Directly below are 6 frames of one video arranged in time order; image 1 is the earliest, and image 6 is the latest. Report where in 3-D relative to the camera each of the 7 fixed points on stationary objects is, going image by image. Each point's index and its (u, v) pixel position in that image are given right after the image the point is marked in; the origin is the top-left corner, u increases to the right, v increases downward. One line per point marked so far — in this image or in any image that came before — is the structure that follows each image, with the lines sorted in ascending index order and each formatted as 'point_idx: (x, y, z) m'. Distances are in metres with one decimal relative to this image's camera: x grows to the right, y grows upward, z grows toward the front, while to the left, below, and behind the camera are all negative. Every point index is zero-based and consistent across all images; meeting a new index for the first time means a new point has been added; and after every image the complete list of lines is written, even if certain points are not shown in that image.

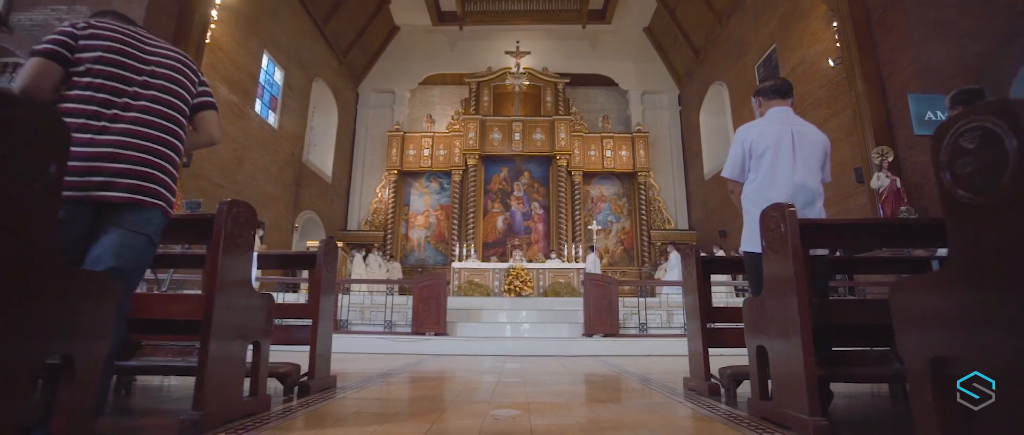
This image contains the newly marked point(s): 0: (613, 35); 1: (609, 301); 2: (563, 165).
0: (+2.7, +5.0, +14.2) m
1: (+1.2, -1.1, +6.5) m
2: (+1.2, +1.3, +12.9) m
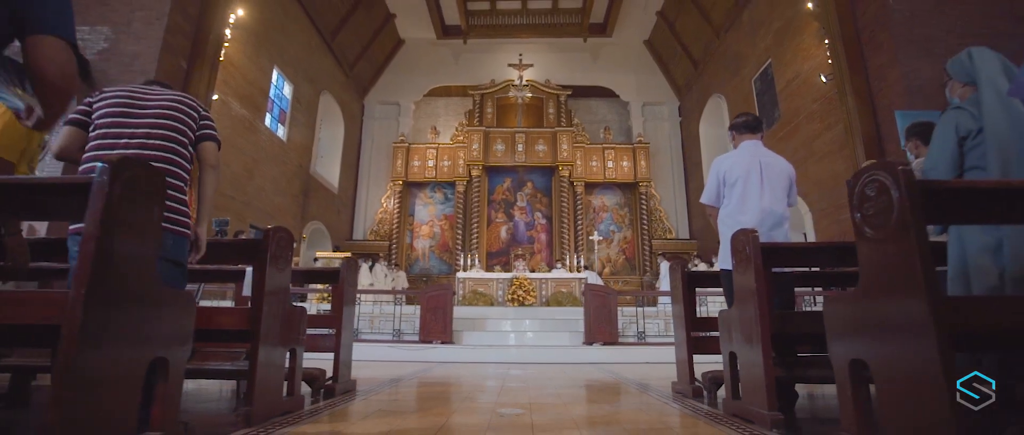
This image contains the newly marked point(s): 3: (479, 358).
0: (+2.8, +4.7, +14.5) m
1: (+1.2, -1.2, +6.7) m
2: (+1.3, +1.0, +13.1) m
3: (-0.4, -1.6, +5.8) m
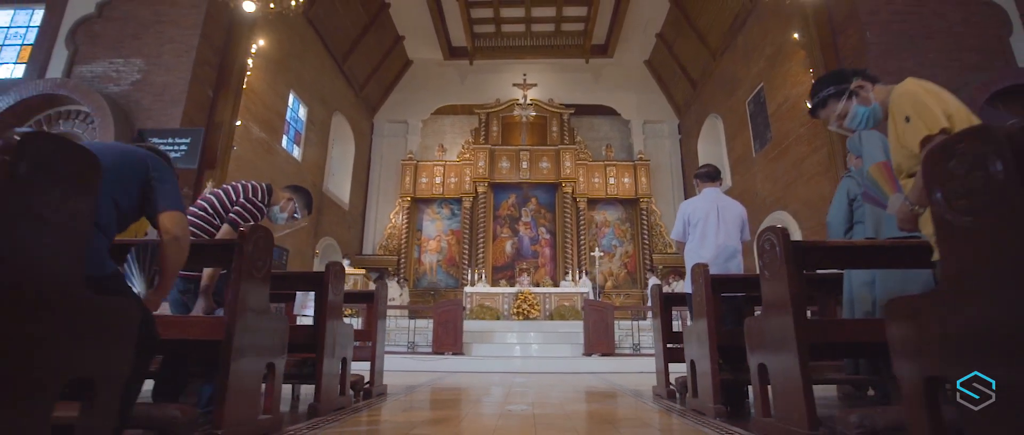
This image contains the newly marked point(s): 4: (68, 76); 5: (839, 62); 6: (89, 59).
0: (+2.9, +4.3, +15.0) m
1: (+1.3, -1.5, +7.1) m
2: (+1.4, +0.7, +13.5) m
3: (-0.3, -1.8, +6.2) m
4: (-6.0, +1.9, +7.1) m
5: (+4.4, +2.1, +7.0) m
6: (-5.8, +2.2, +7.2) m
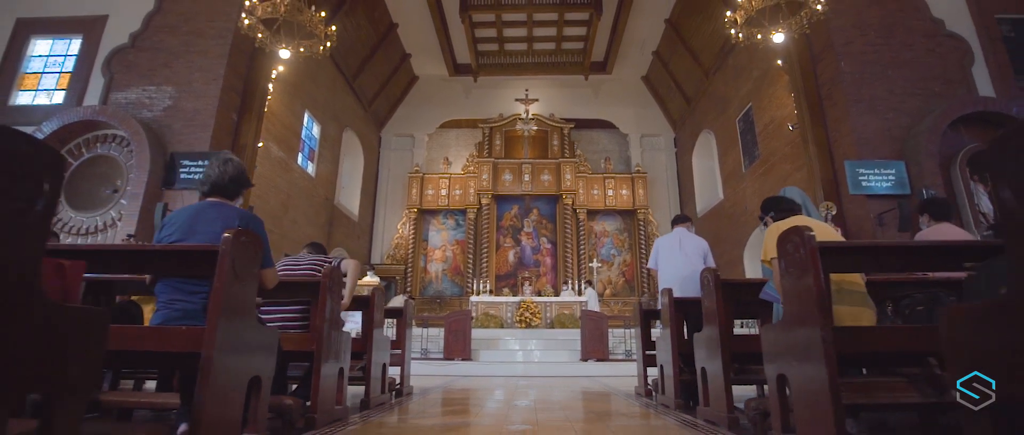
0: (+3.0, +4.0, +15.5) m
1: (+1.3, -1.7, +7.6) m
2: (+1.5, +0.4, +14.1) m
3: (-0.3, -2.0, +6.7) m
4: (-5.9, +1.7, +7.6) m
5: (+4.4, +1.9, +7.5) m
6: (-5.8, +1.9, +7.7) m
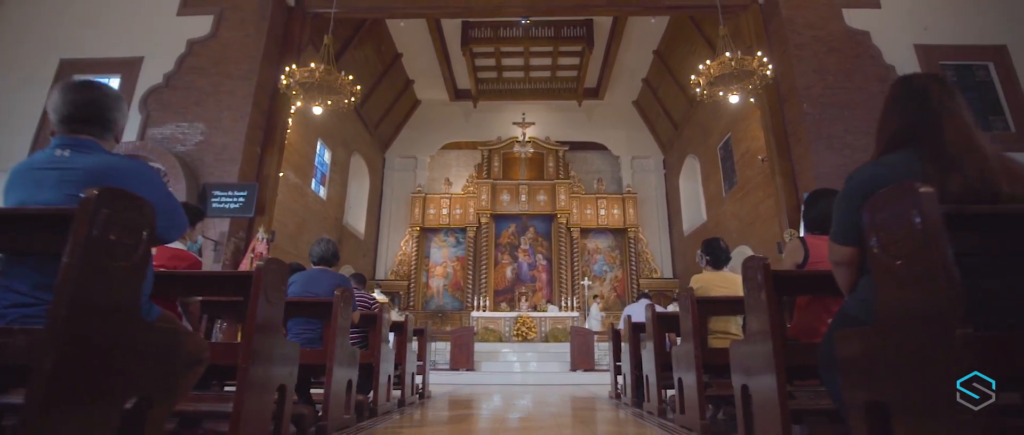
0: (+2.9, +3.4, +16.4) m
1: (+1.3, -2.1, +8.4) m
2: (+1.4, -0.1, +14.9) m
3: (-0.3, -2.4, +7.5) m
4: (-6.0, +1.3, +8.5) m
5: (+4.4, +1.5, +8.4) m
6: (-5.8, +1.6, +8.6) m
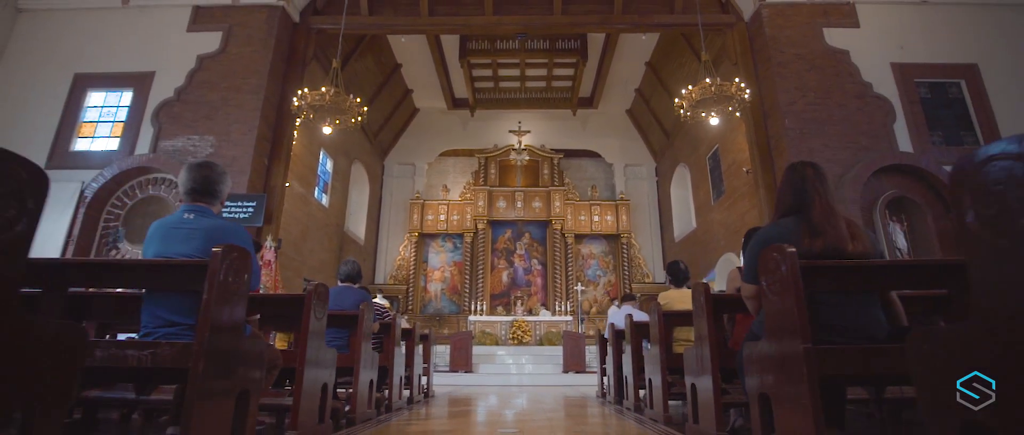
0: (+2.8, +3.2, +16.9) m
1: (+1.2, -2.2, +8.8) m
2: (+1.3, -0.3, +15.3) m
3: (-0.3, -2.5, +7.9) m
4: (-6.0, +1.2, +8.8) m
5: (+4.3, +1.3, +8.9) m
6: (-5.8, +1.4, +9.0) m
